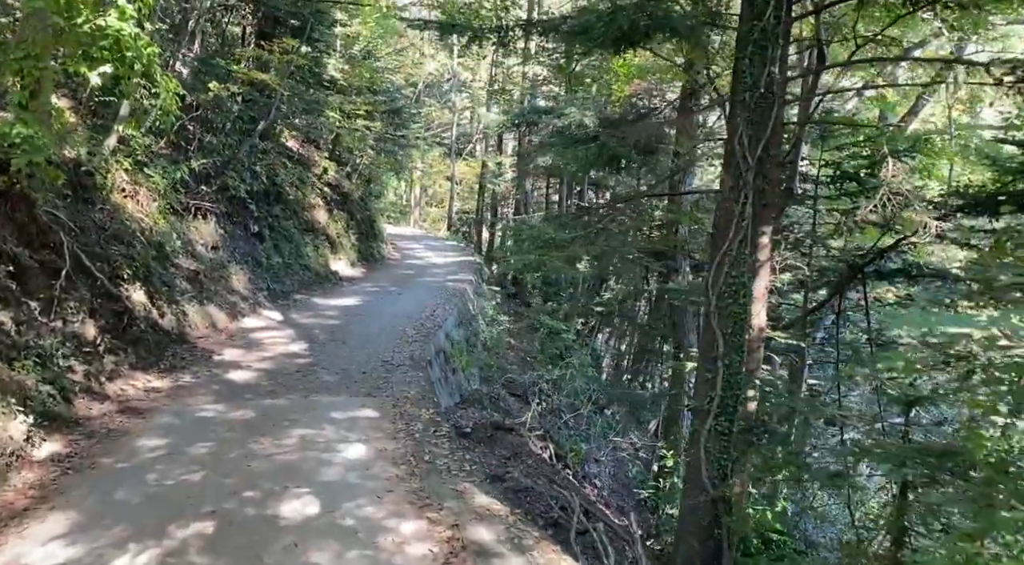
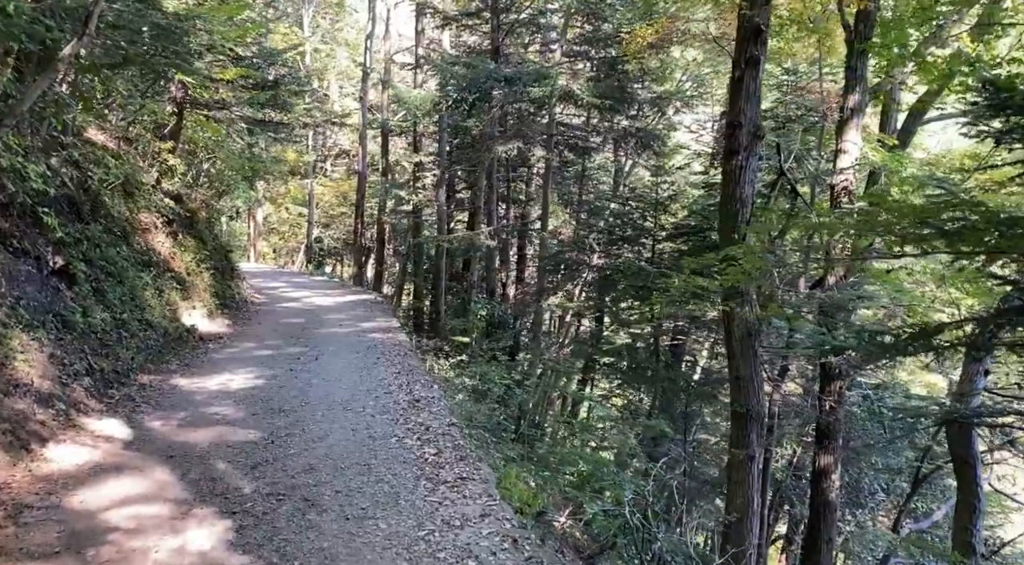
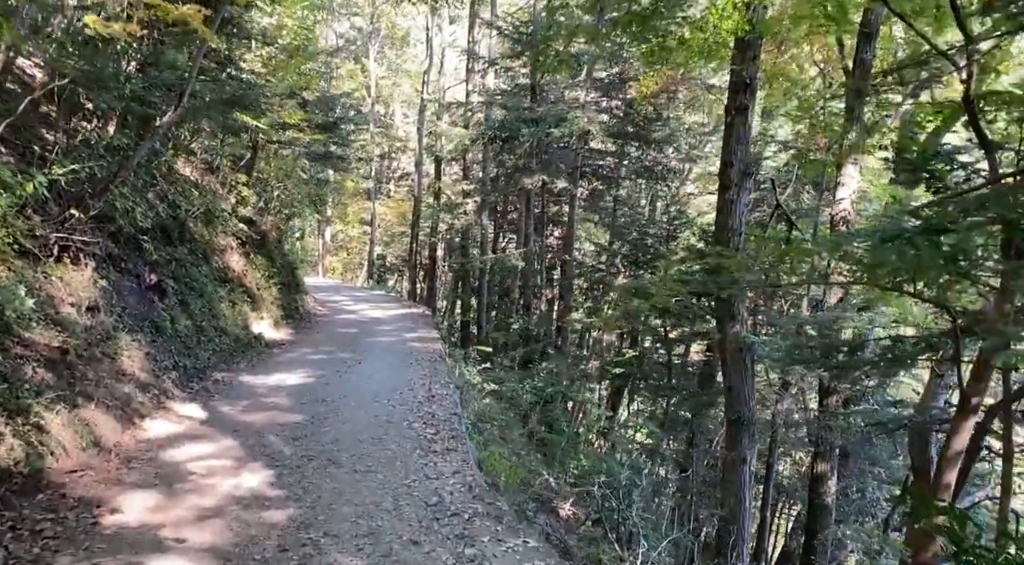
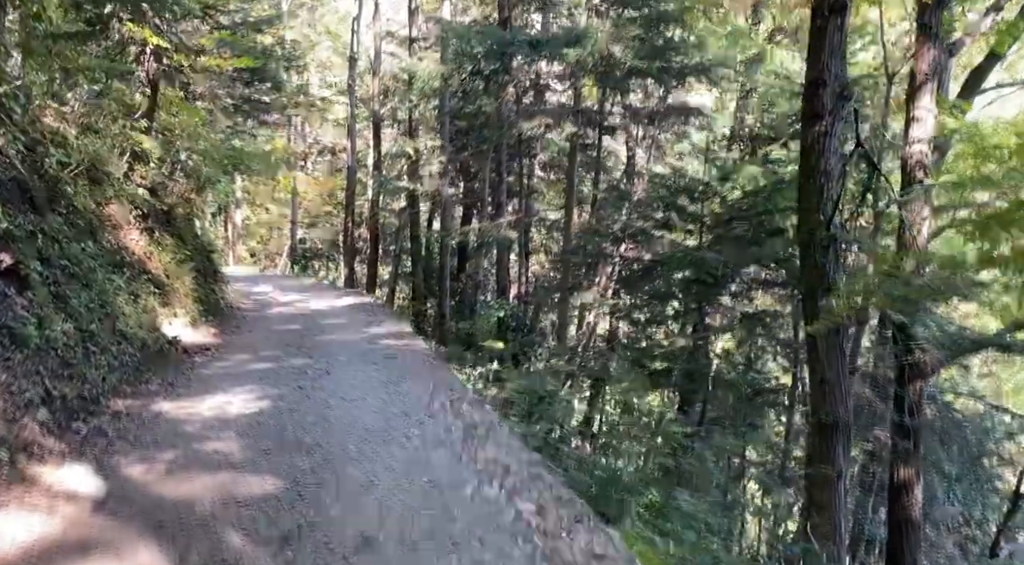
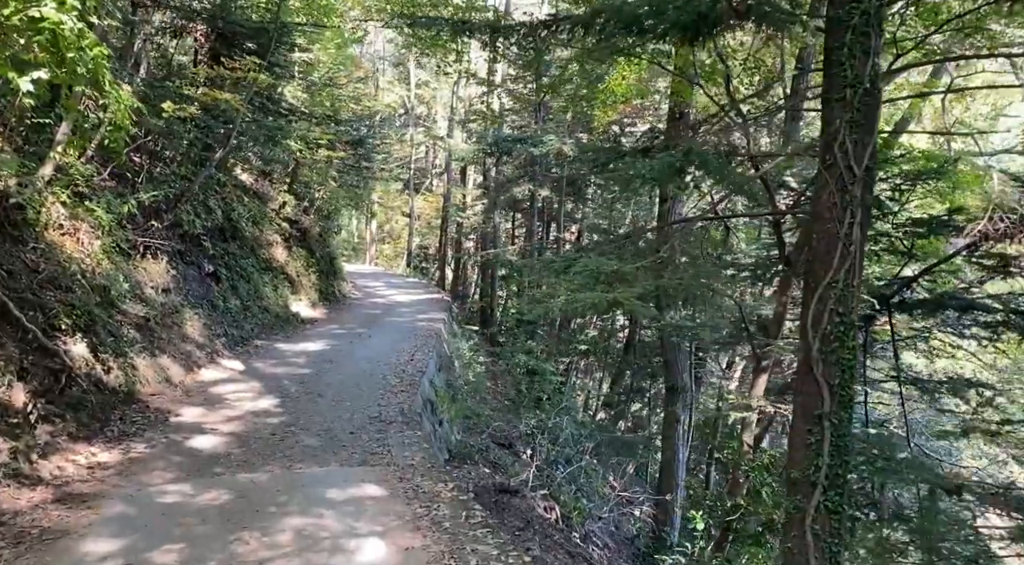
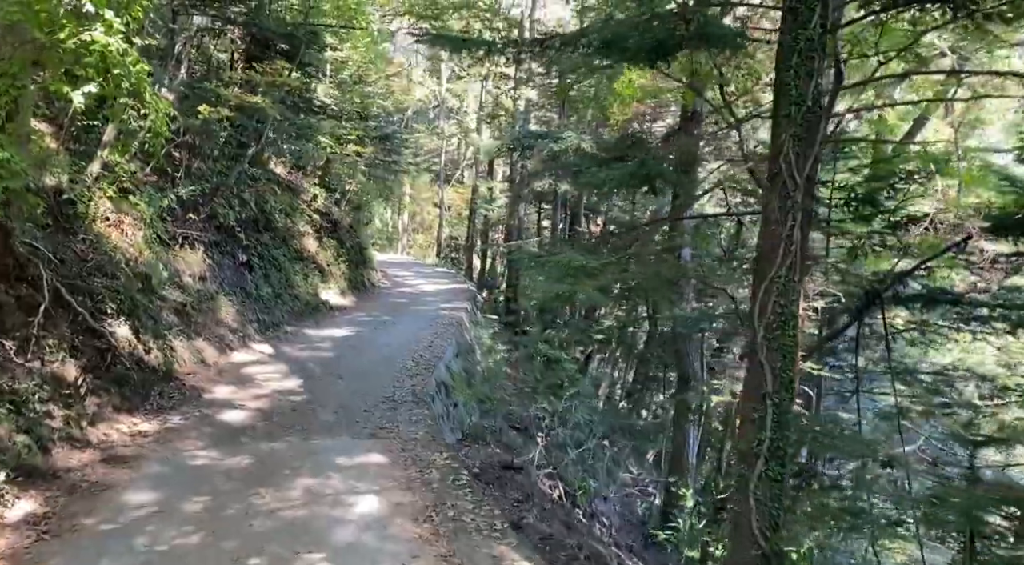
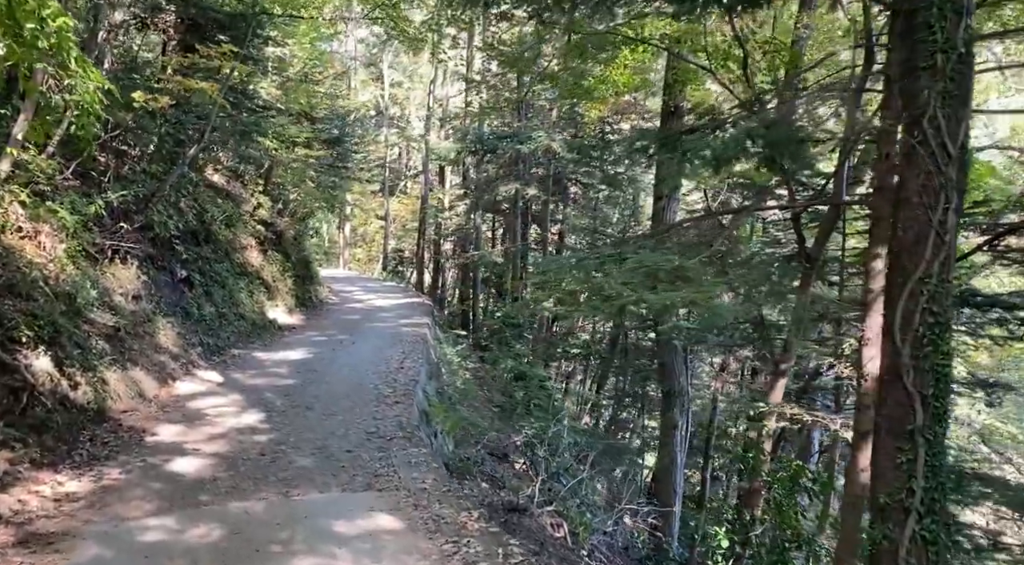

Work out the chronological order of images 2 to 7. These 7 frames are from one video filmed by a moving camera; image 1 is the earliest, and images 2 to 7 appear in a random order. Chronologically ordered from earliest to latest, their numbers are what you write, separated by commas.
6, 5, 7, 3, 2, 4
